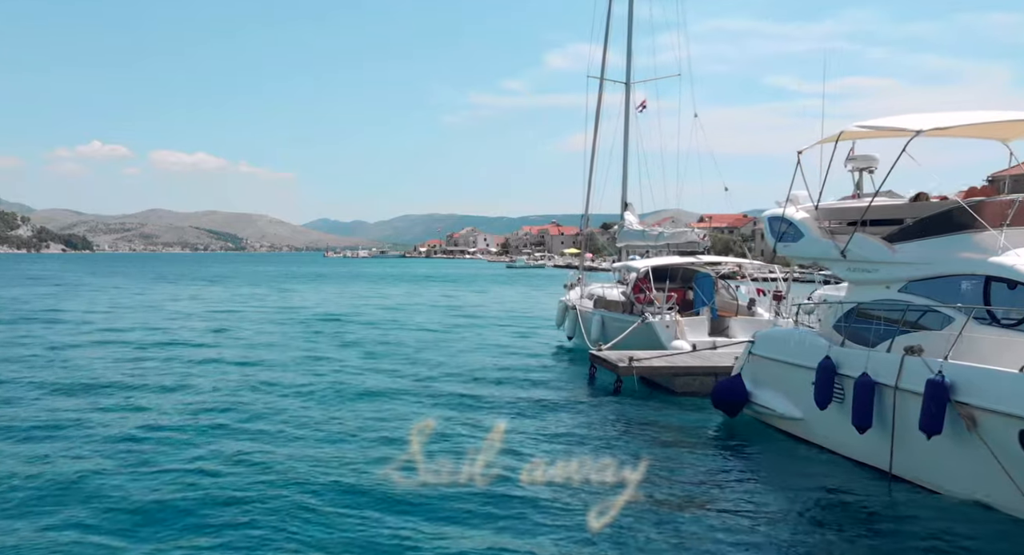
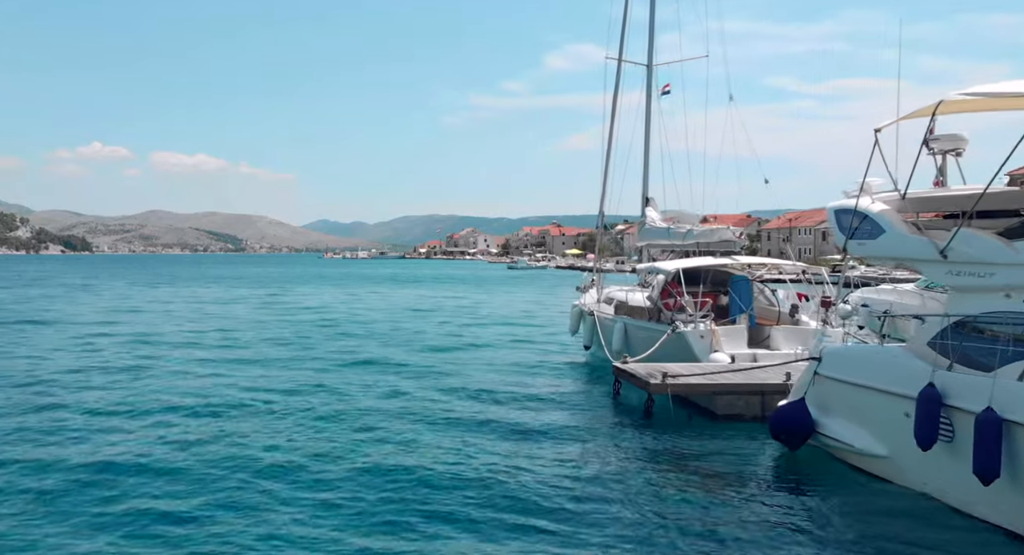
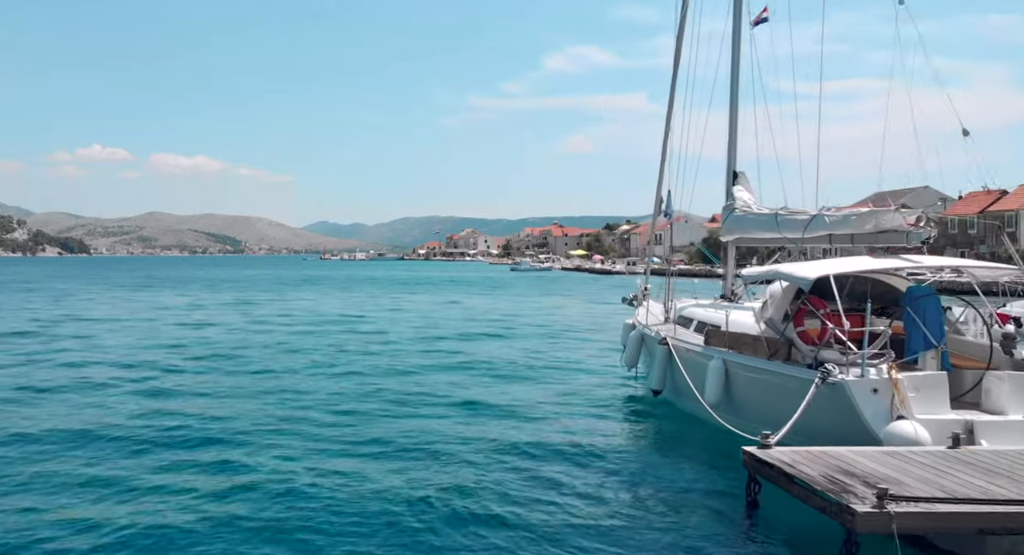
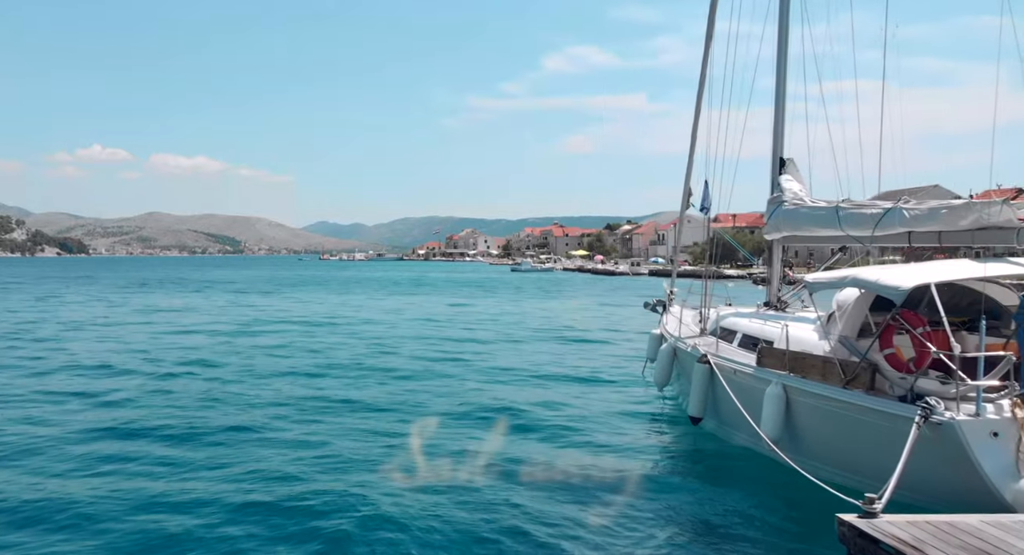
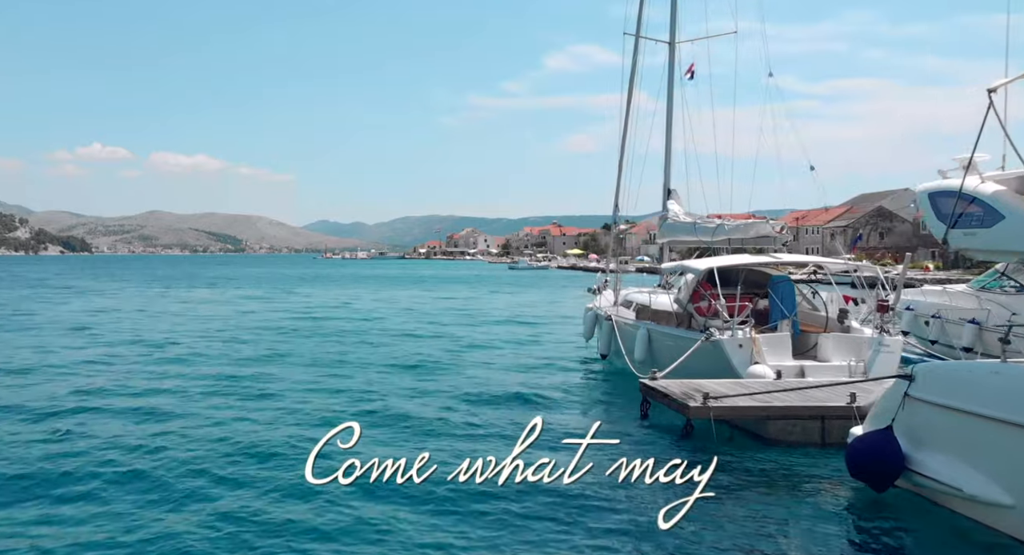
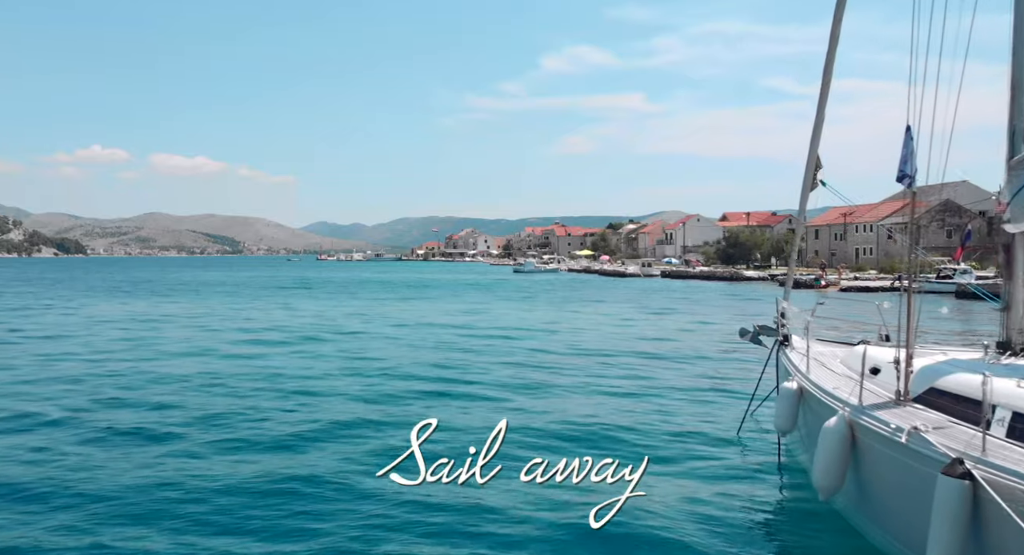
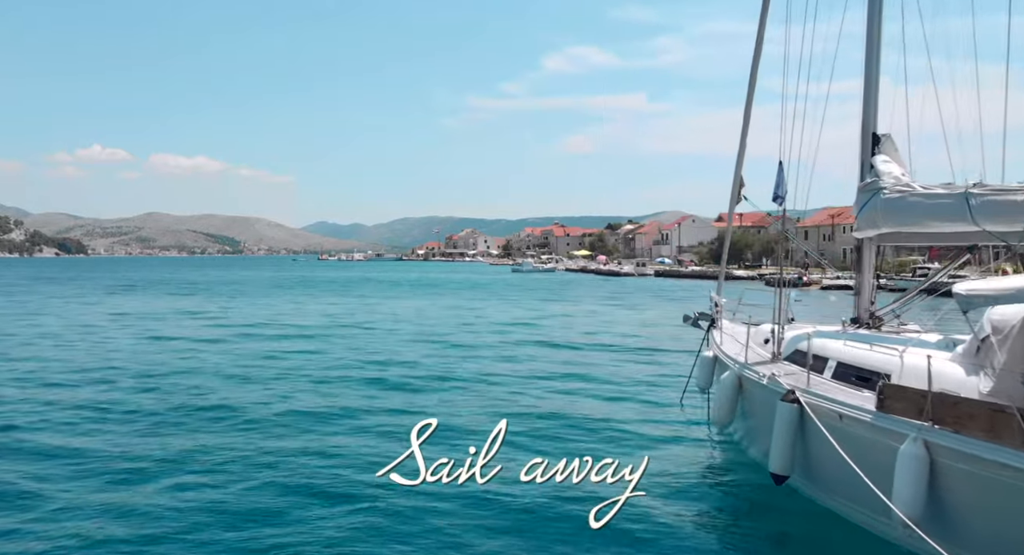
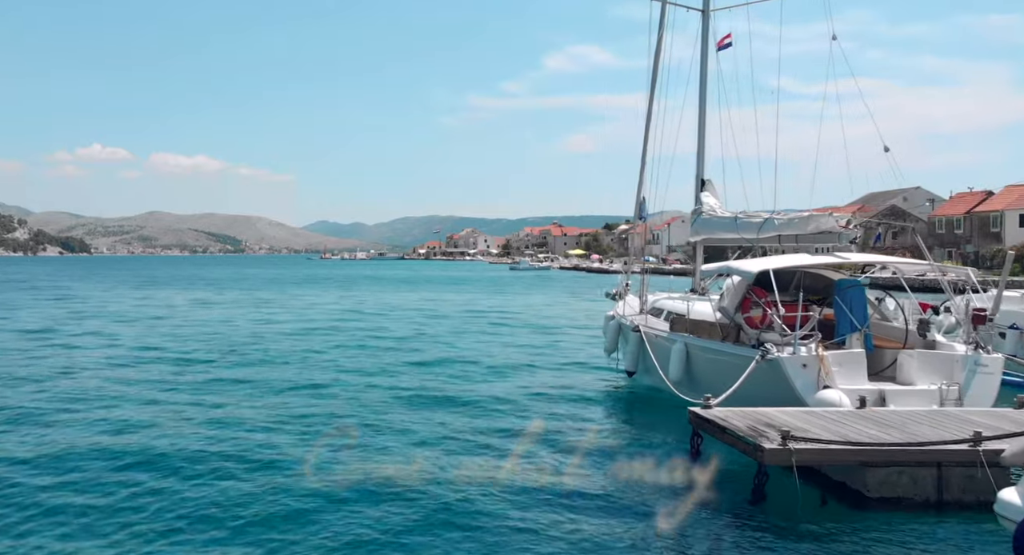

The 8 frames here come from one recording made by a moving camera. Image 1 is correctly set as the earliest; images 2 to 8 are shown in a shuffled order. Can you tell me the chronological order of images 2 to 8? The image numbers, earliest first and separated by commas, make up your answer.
2, 5, 8, 3, 4, 7, 6
